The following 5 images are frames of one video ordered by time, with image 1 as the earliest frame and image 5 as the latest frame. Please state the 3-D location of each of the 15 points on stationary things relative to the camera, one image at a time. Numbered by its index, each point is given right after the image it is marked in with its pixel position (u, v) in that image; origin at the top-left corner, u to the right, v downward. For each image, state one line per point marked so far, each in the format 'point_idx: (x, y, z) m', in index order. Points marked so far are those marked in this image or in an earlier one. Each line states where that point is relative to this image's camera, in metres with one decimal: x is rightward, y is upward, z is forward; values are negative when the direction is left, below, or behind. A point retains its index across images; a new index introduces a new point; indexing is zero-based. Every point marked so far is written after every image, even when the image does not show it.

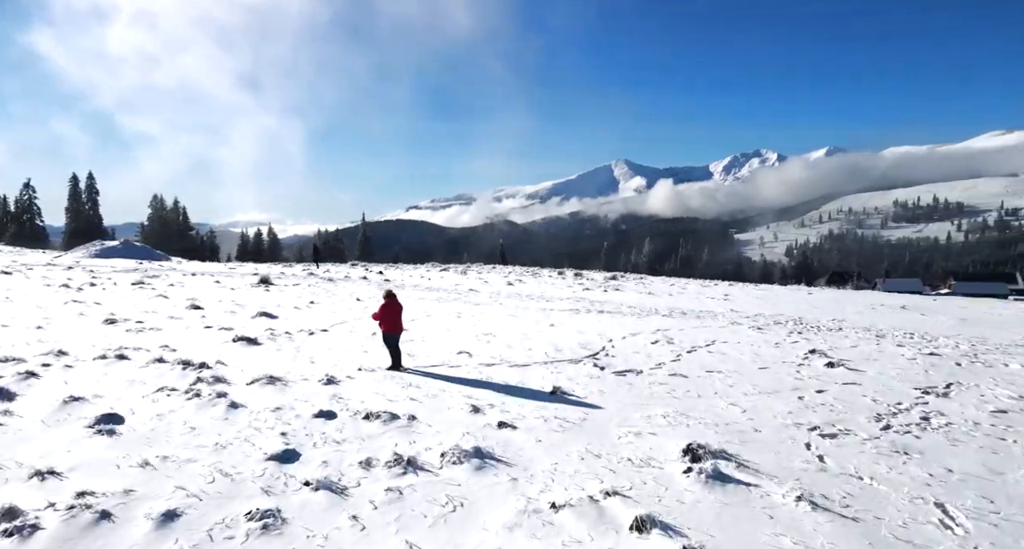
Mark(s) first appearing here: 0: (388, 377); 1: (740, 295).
0: (-1.4, -1.2, +7.7) m
1: (+6.5, -0.6, +19.1) m
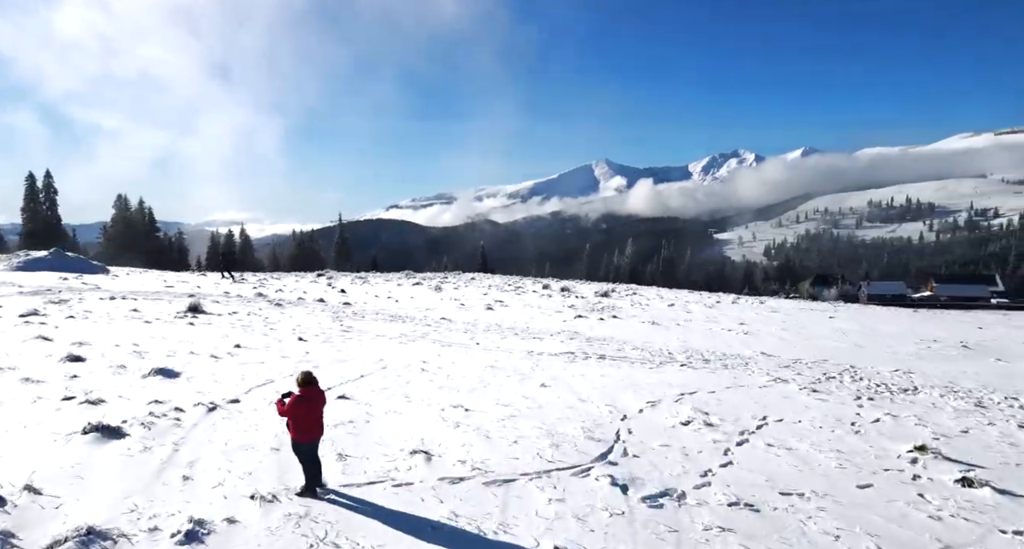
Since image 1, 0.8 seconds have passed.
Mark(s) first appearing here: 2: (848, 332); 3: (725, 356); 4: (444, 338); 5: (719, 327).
0: (-1.6, -1.8, +4.9) m
1: (+5.9, -1.2, +16.5) m
2: (+7.1, -1.2, +14.2) m
3: (+3.5, -1.4, +11.1) m
4: (-1.3, -1.2, +12.5) m
5: (+4.6, -1.2, +15.2) m
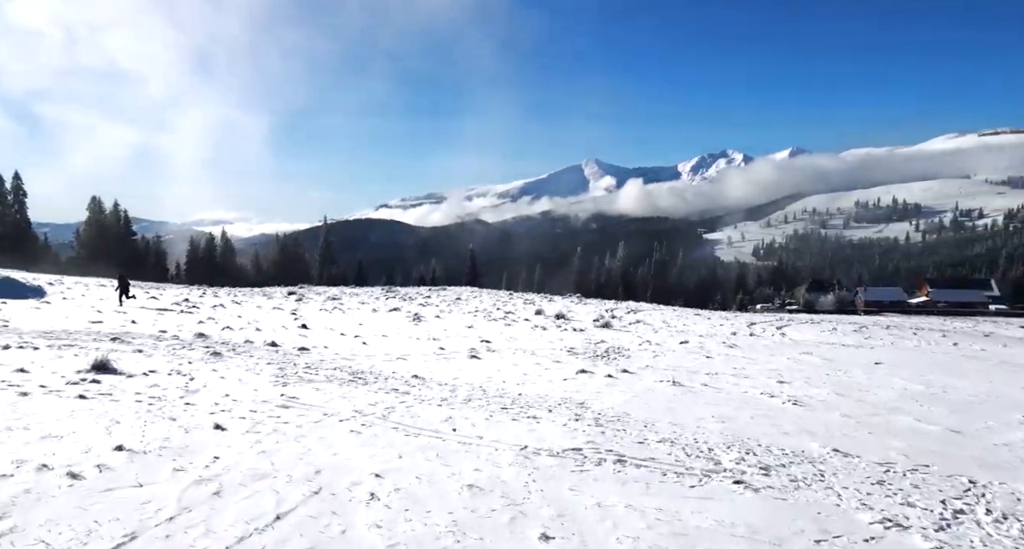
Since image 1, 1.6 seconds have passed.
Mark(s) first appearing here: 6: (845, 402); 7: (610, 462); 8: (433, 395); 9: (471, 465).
0: (-1.7, -2.7, +1.9) m
1: (+5.7, -2.0, +13.6) m
2: (+6.9, -2.1, +11.3) m
3: (+3.4, -2.2, +8.2) m
4: (-1.5, -2.1, +9.5) m
5: (+4.4, -2.1, +12.3) m
6: (+5.6, -2.1, +11.2) m
7: (+1.2, -2.2, +8.0) m
8: (-1.4, -2.0, +11.4) m
9: (-0.5, -2.2, +7.9) m
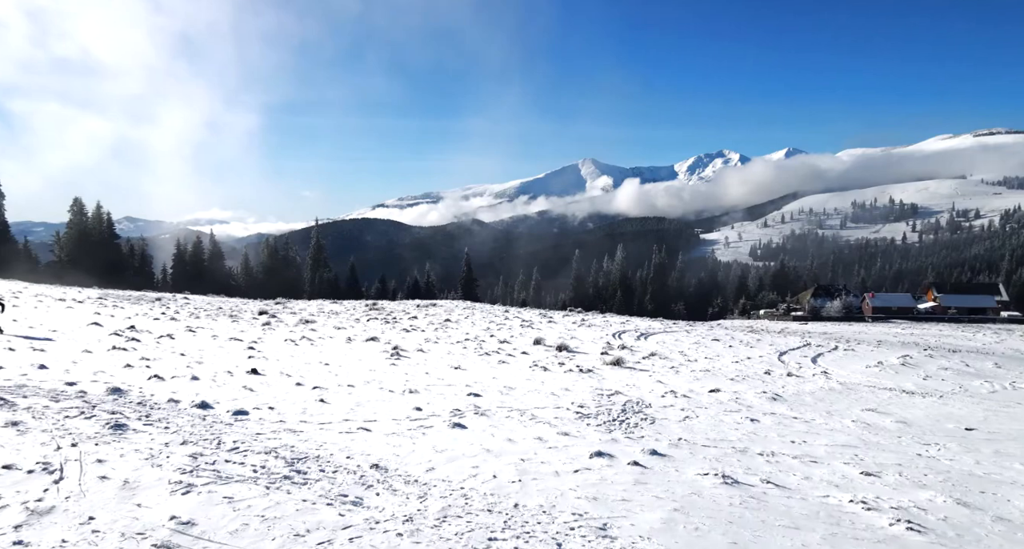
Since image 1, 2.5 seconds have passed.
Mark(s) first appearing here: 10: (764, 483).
0: (-1.7, -3.4, -1.4) m
1: (+5.6, -2.8, +10.3) m
2: (+6.8, -2.9, +8.0) m
3: (+3.3, -3.0, +4.9) m
4: (-1.5, -2.8, +6.2) m
5: (+4.3, -2.8, +9.0) m
6: (+5.5, -2.9, +7.9) m
7: (+1.1, -3.0, +4.7) m
8: (-1.4, -2.8, +8.0) m
9: (-0.6, -3.0, +4.6) m
10: (+3.4, -2.8, +9.0) m
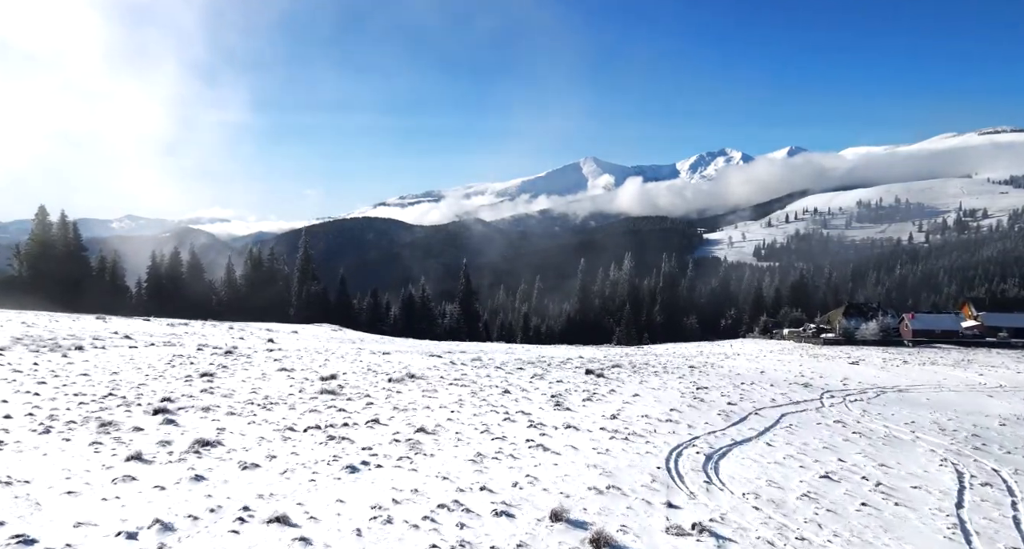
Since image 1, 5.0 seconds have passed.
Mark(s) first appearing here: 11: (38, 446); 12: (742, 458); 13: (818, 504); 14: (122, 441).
0: (-1.7, -6.1, -10.7) m
1: (+5.7, -5.5, +0.9) m
2: (+6.8, -5.6, -1.3) m
3: (+3.3, -5.7, -4.4) m
4: (-1.5, -5.5, -3.1) m
5: (+4.4, -5.5, -0.3) m
6: (+5.5, -5.6, -1.4) m
7: (+1.2, -5.7, -4.6) m
8: (-1.4, -5.4, -1.3) m
9: (-0.5, -5.7, -4.7) m
10: (+3.5, -5.5, -0.3) m
11: (-12.4, -4.5, +17.8) m
12: (+6.6, -5.1, +19.1) m
13: (+7.0, -5.2, +15.3) m
14: (-10.7, -4.5, +18.5) m
